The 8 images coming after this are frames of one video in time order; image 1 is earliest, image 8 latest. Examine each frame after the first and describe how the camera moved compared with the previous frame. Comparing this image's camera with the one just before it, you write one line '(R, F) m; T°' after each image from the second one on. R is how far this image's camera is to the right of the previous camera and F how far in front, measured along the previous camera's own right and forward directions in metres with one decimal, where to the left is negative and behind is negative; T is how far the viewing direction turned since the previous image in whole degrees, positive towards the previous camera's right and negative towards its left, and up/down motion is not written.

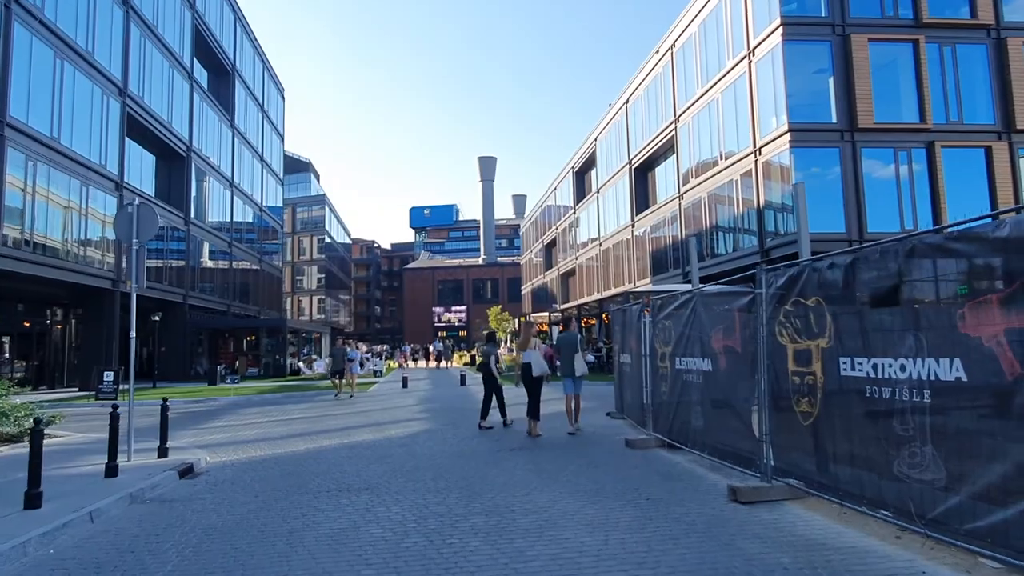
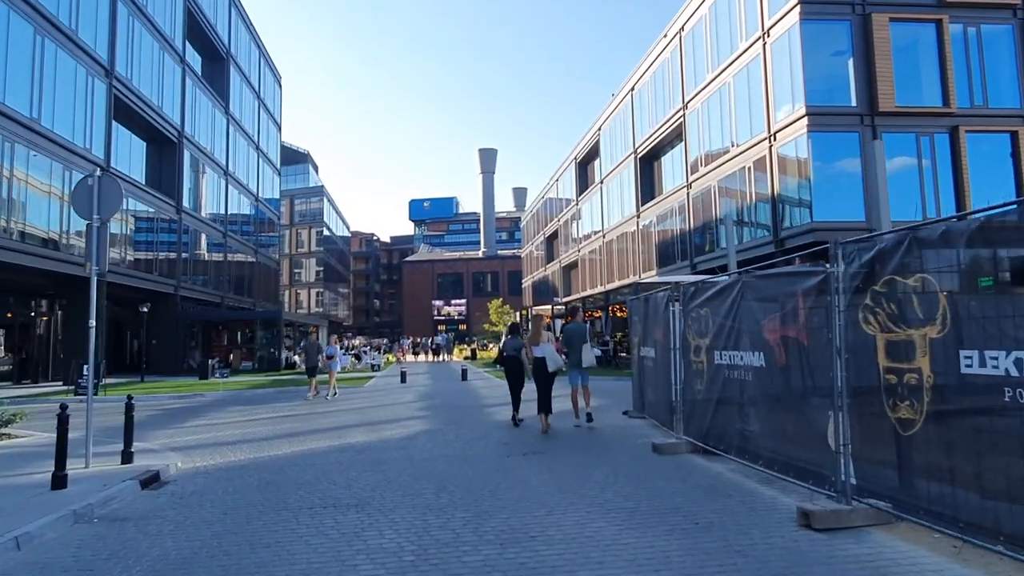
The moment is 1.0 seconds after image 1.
(-0.1, +1.1) m; 0°
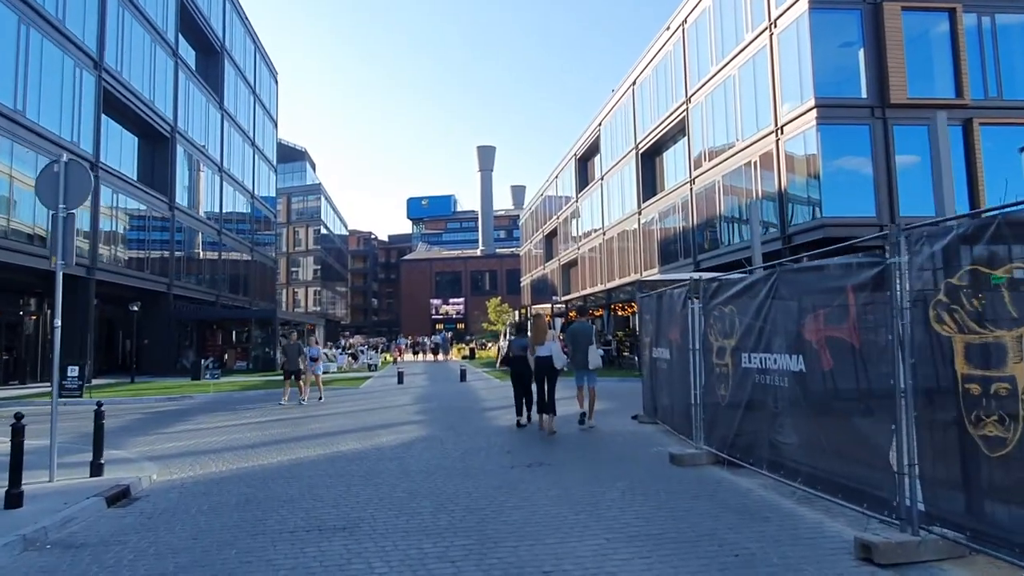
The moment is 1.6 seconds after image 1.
(-0.1, +0.7) m; 0°
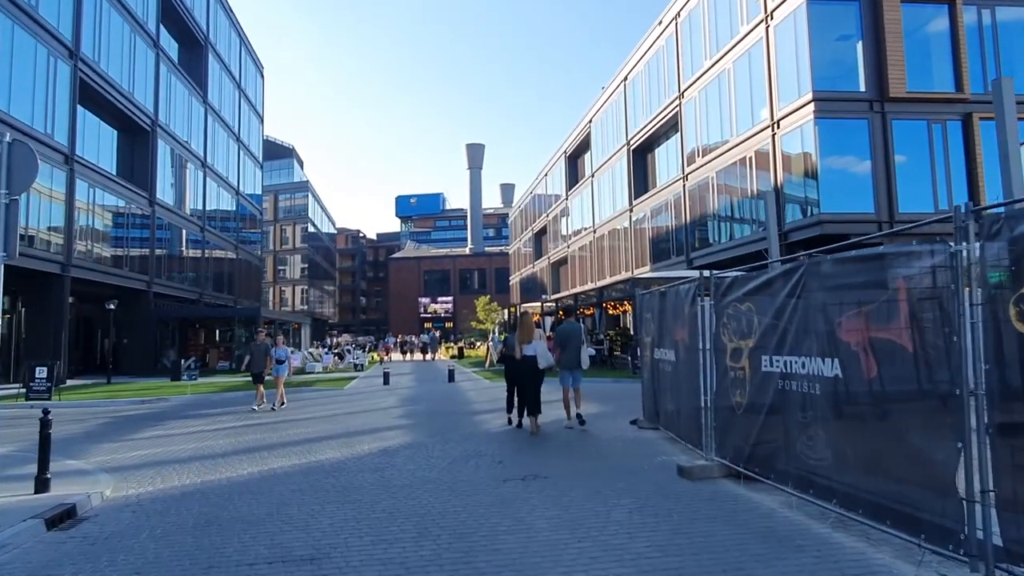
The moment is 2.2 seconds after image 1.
(0.0, +0.7) m; +1°
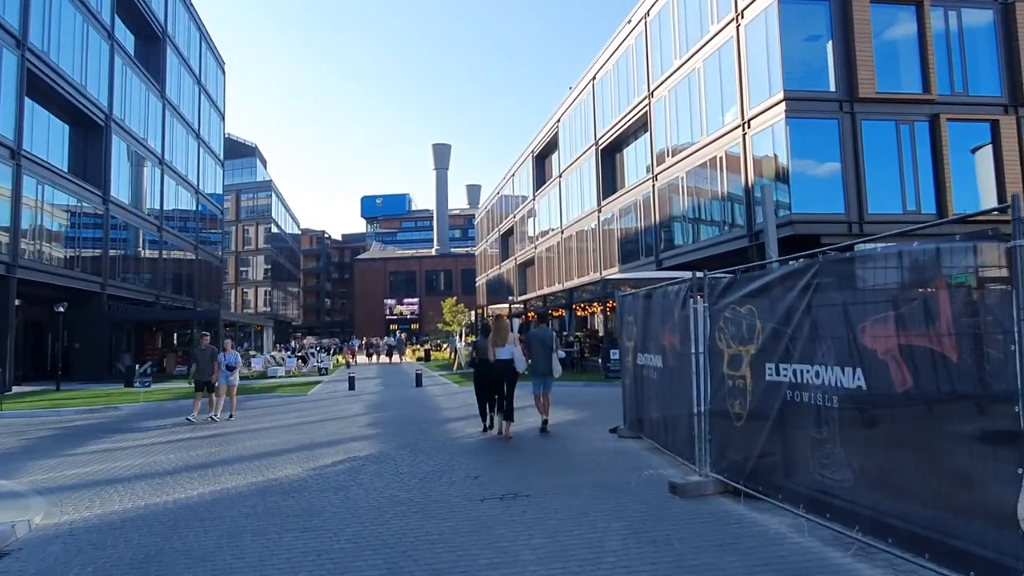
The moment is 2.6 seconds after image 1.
(-0.1, +0.6) m; +3°
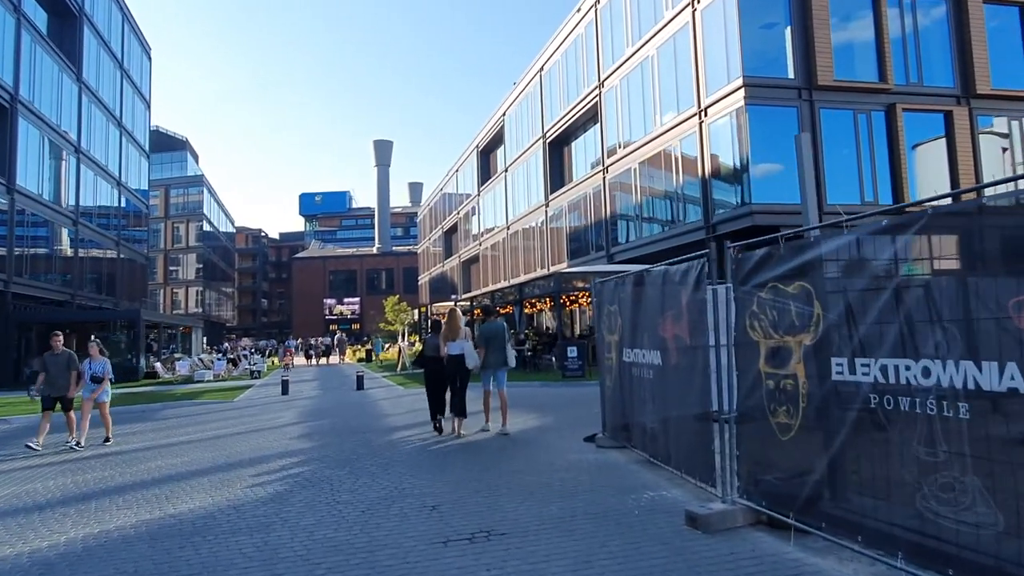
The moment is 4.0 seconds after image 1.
(-0.2, +1.5) m; +4°
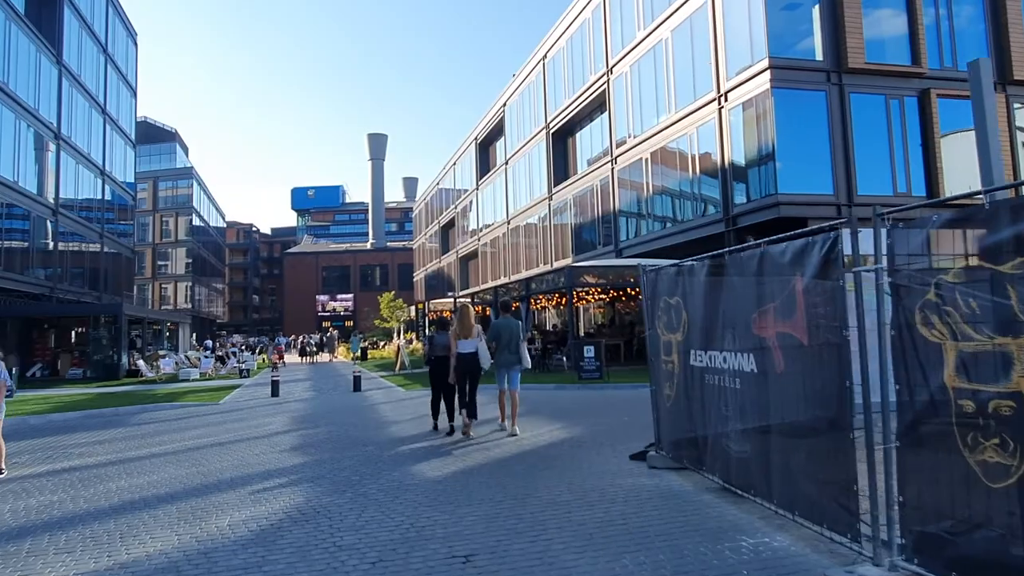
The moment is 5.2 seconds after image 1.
(-0.4, +1.4) m; +1°
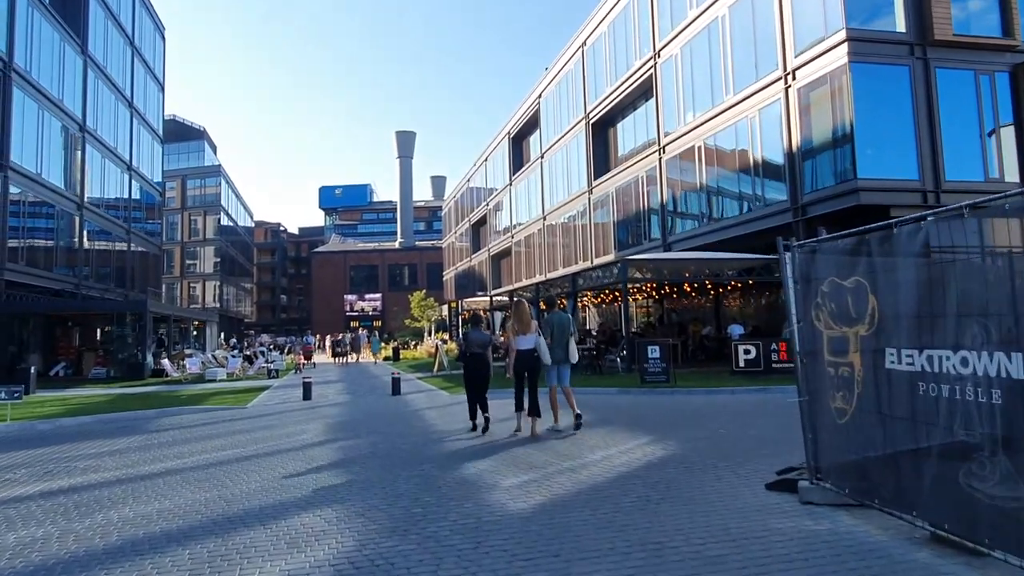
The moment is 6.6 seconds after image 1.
(-0.6, +1.6) m; -2°
